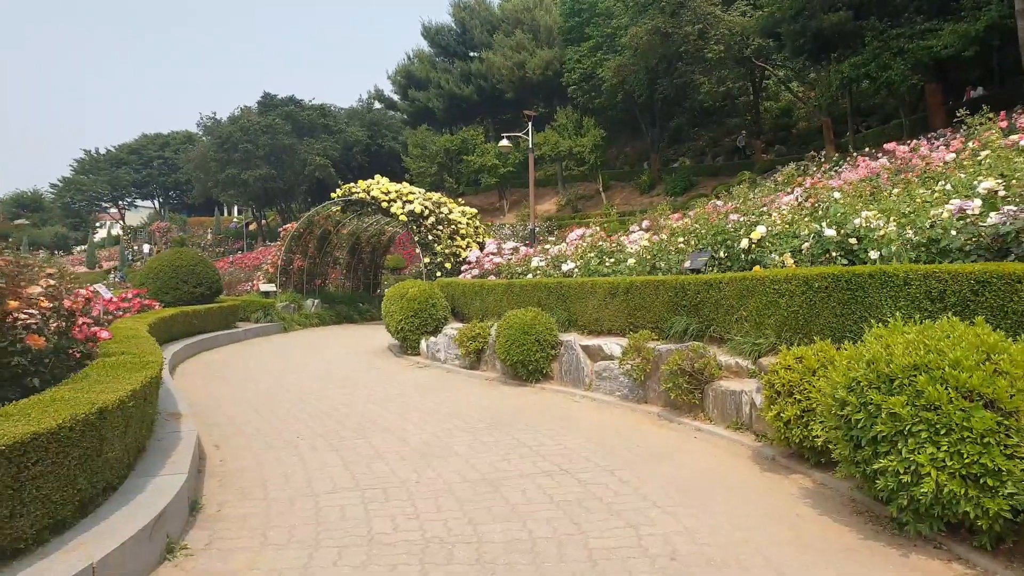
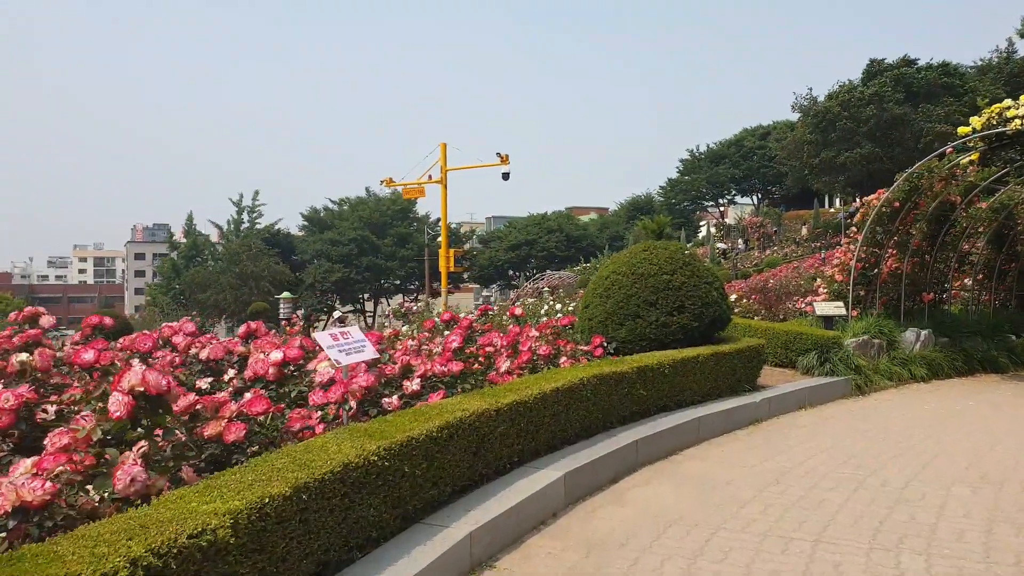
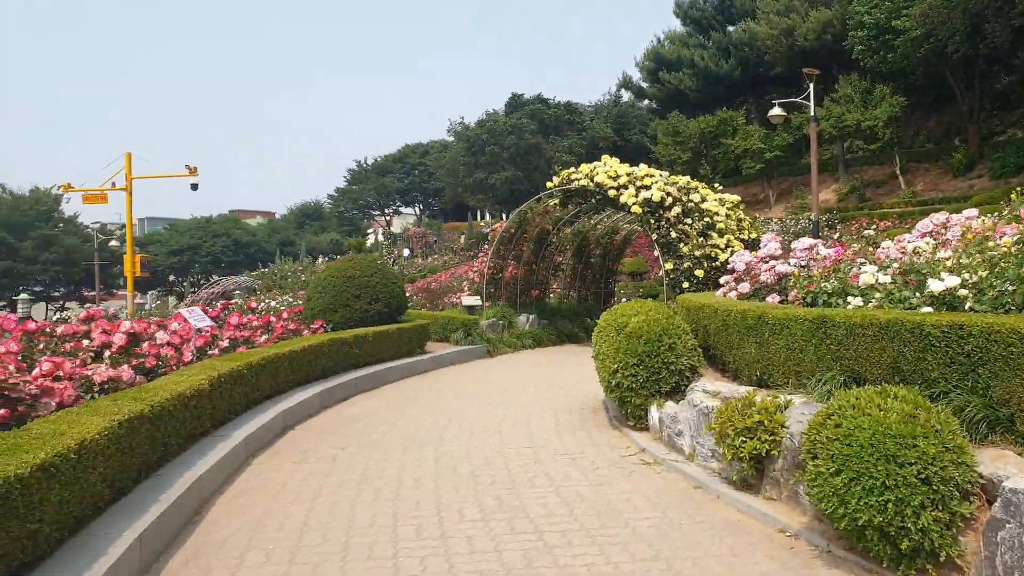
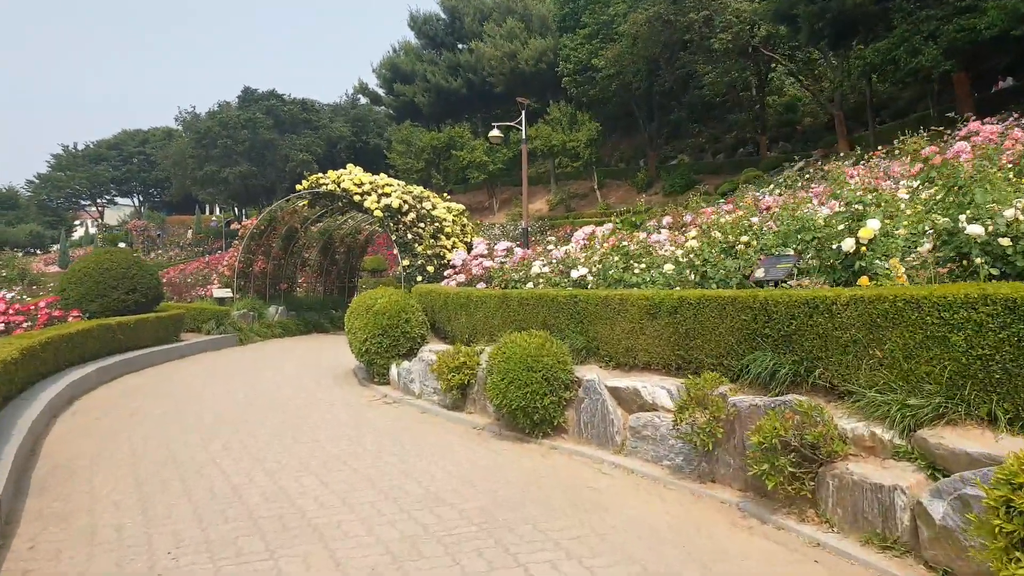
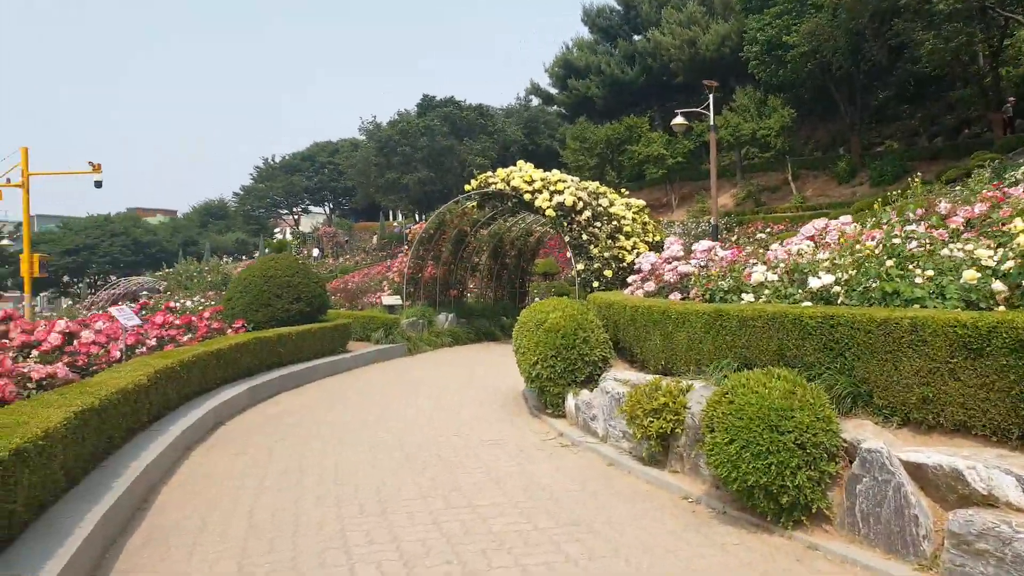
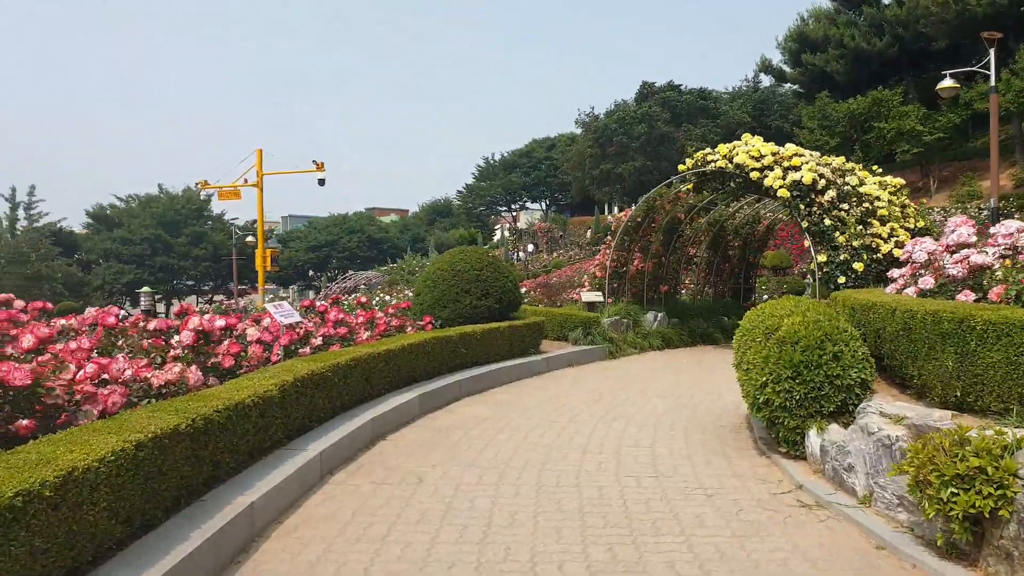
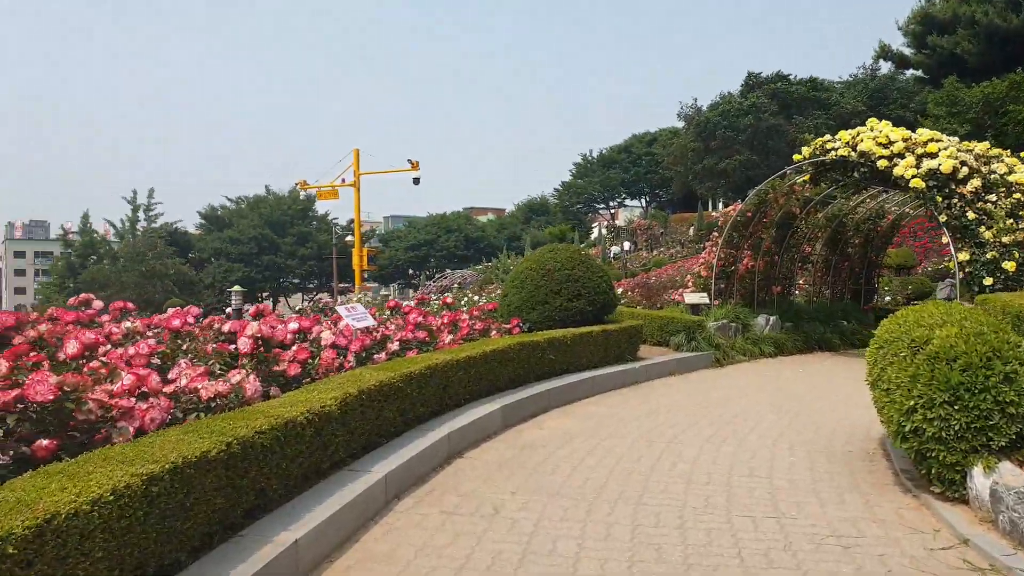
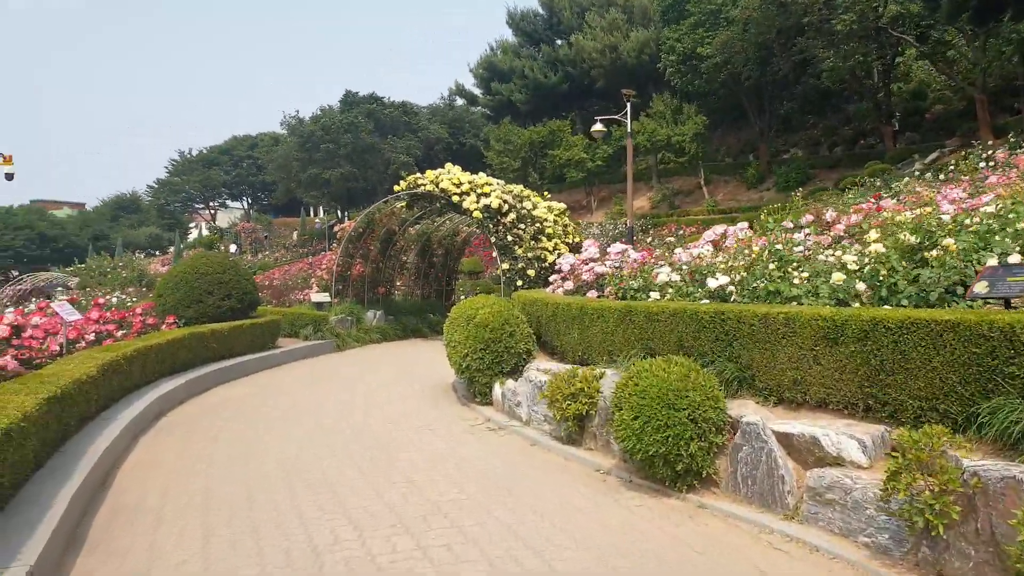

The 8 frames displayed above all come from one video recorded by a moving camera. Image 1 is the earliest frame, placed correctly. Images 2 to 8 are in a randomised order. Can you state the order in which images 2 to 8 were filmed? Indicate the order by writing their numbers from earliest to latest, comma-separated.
4, 8, 5, 3, 6, 7, 2
